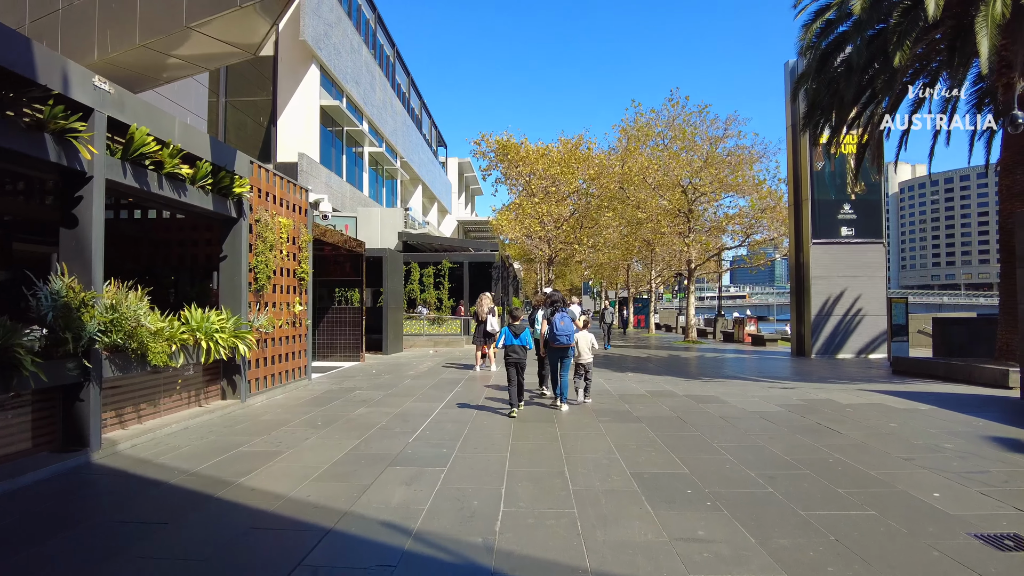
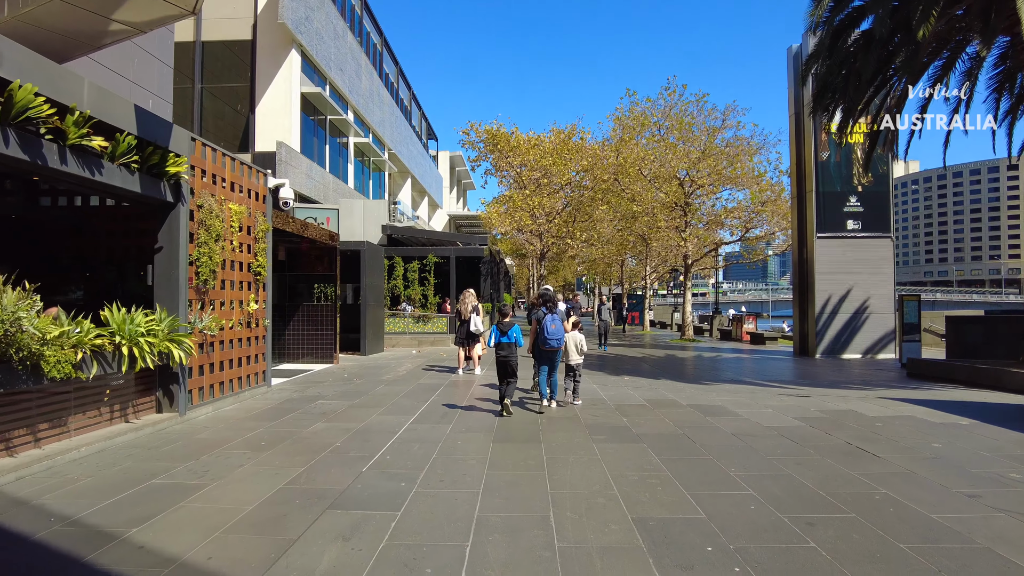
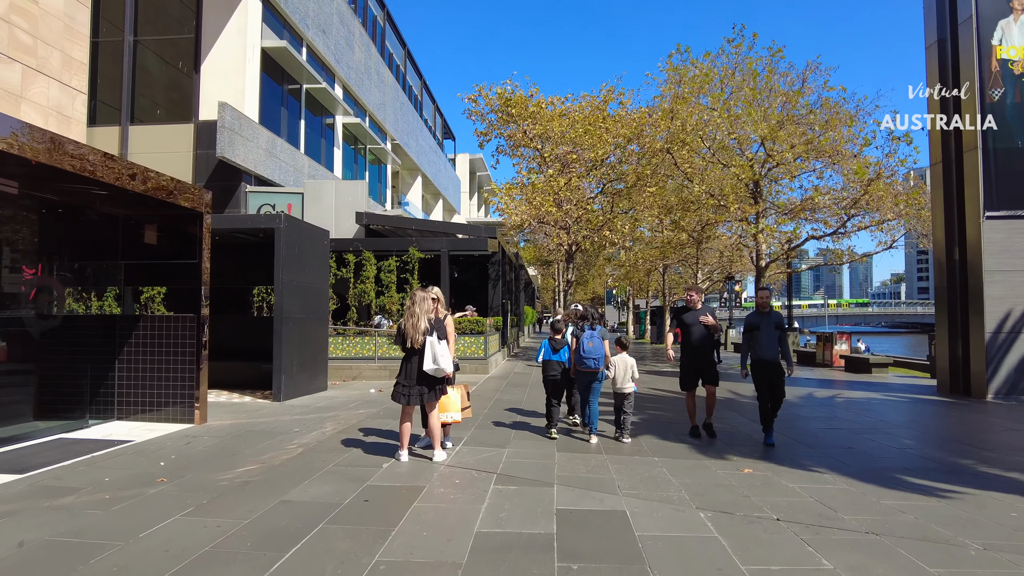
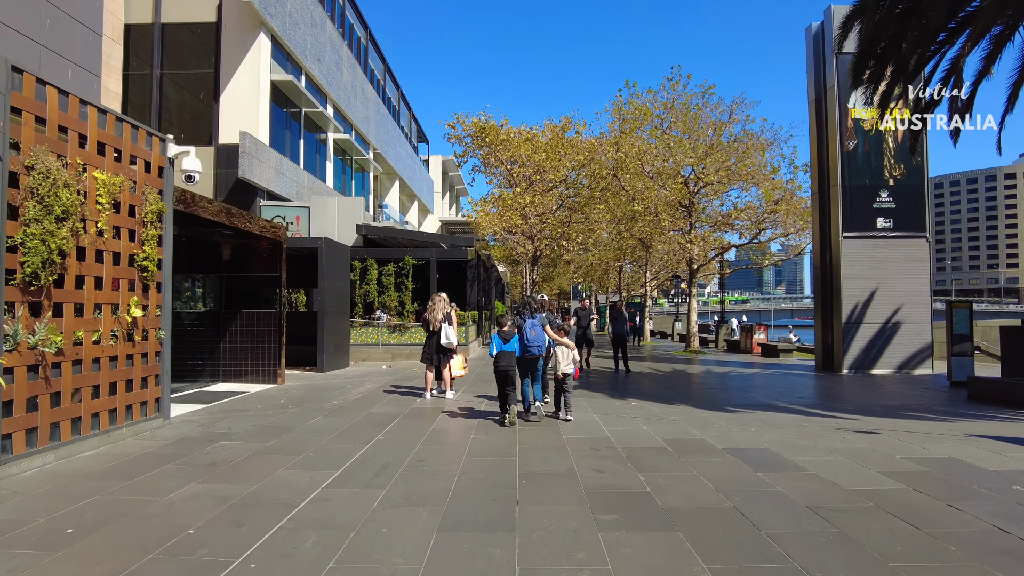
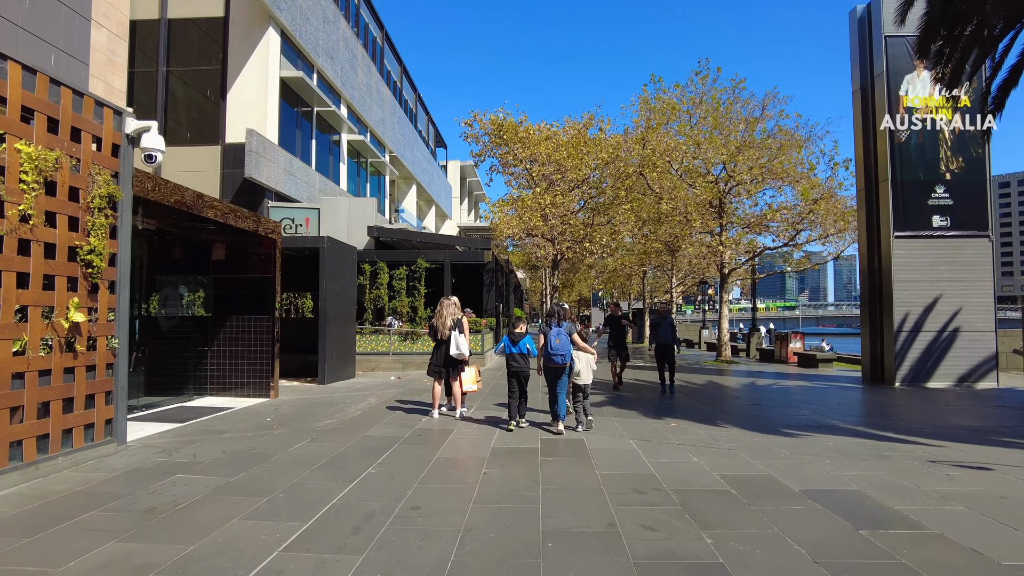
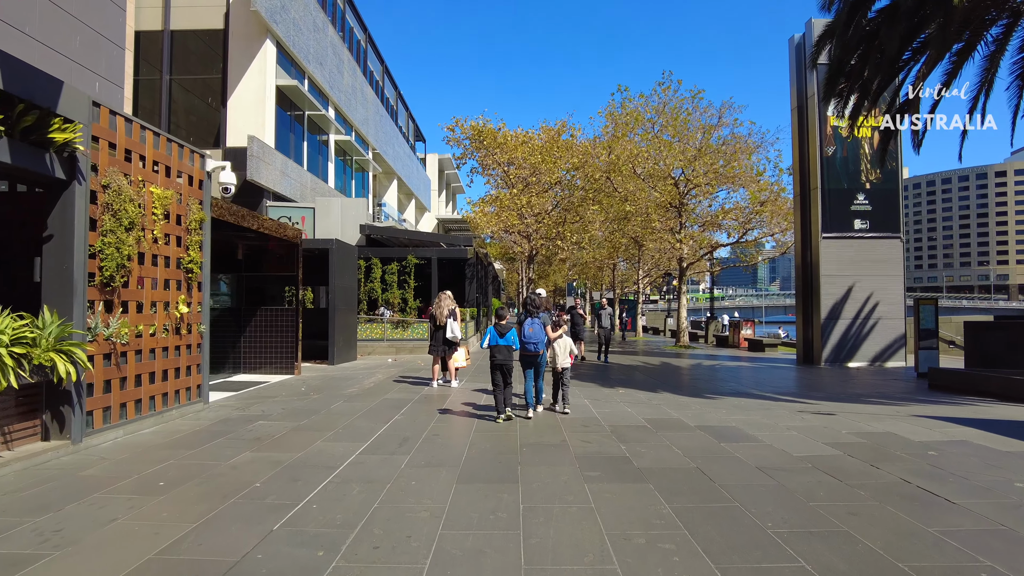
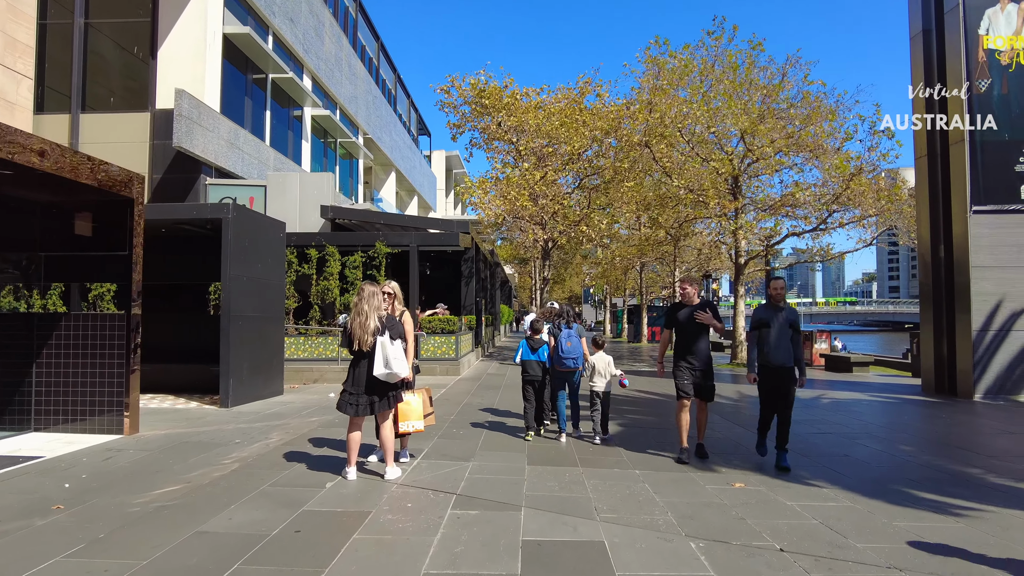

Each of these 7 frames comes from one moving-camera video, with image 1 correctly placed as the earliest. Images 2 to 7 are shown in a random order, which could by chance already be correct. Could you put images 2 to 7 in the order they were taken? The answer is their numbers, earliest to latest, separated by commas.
2, 6, 4, 5, 3, 7
